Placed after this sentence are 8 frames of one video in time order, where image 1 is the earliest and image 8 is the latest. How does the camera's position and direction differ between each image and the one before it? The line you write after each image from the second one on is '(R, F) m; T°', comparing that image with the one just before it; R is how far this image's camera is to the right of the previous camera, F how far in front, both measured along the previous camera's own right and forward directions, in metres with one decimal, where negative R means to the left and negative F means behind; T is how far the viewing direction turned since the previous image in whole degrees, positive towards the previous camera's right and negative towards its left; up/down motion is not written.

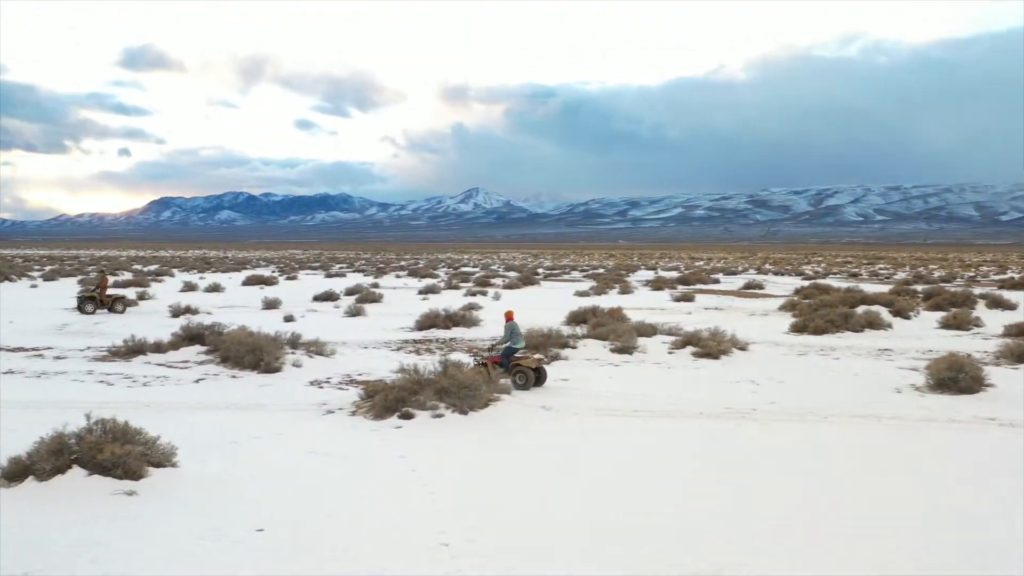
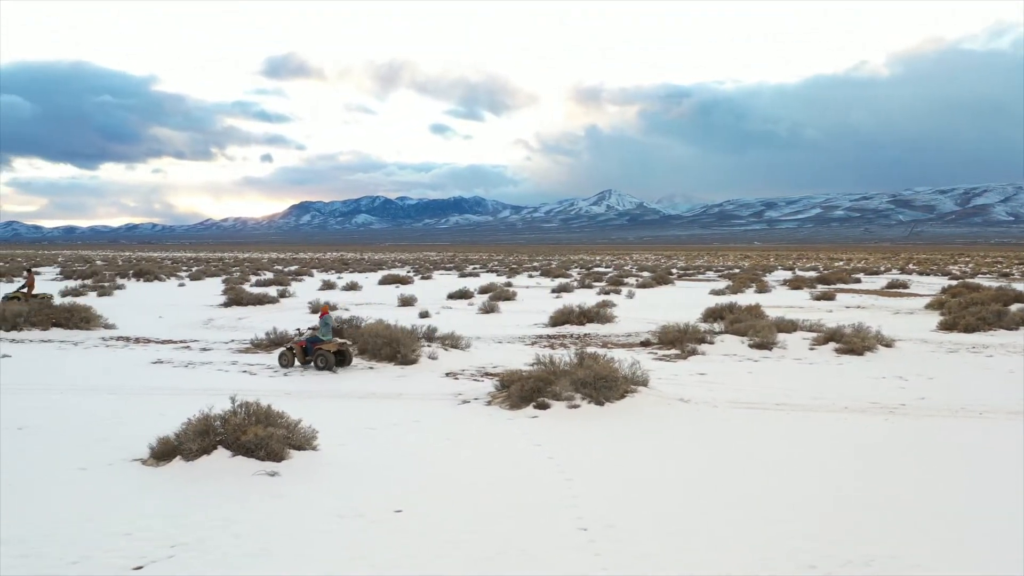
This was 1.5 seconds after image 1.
(0.0, +0.1) m; -7°
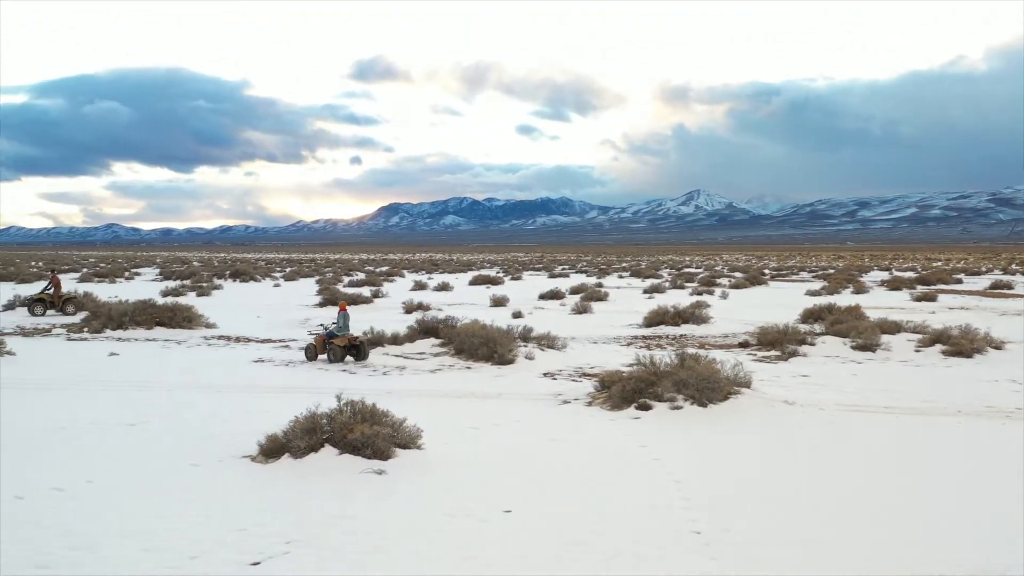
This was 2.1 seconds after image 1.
(-0.1, +0.1) m; -4°
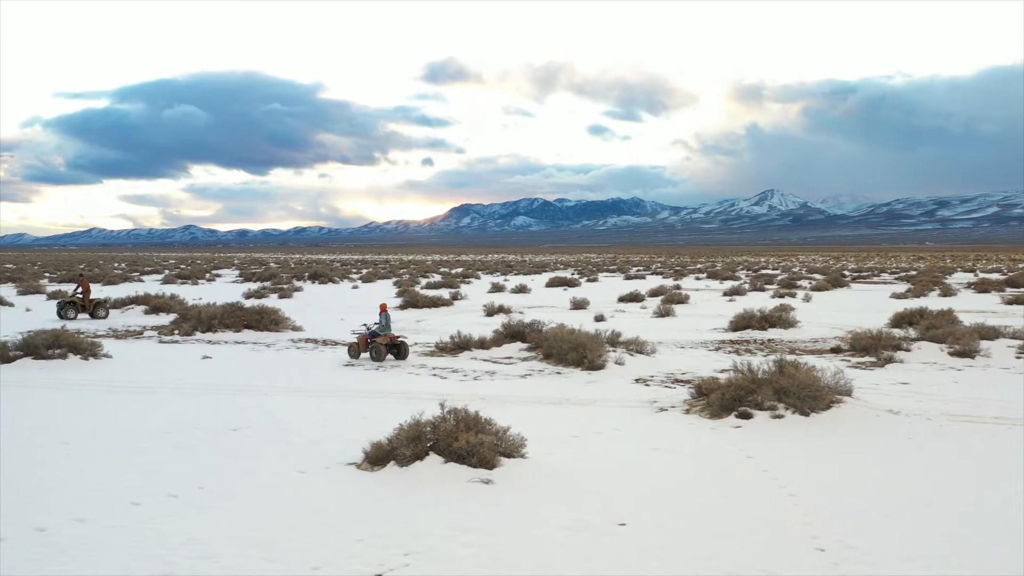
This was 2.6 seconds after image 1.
(-0.2, +0.1) m; -3°
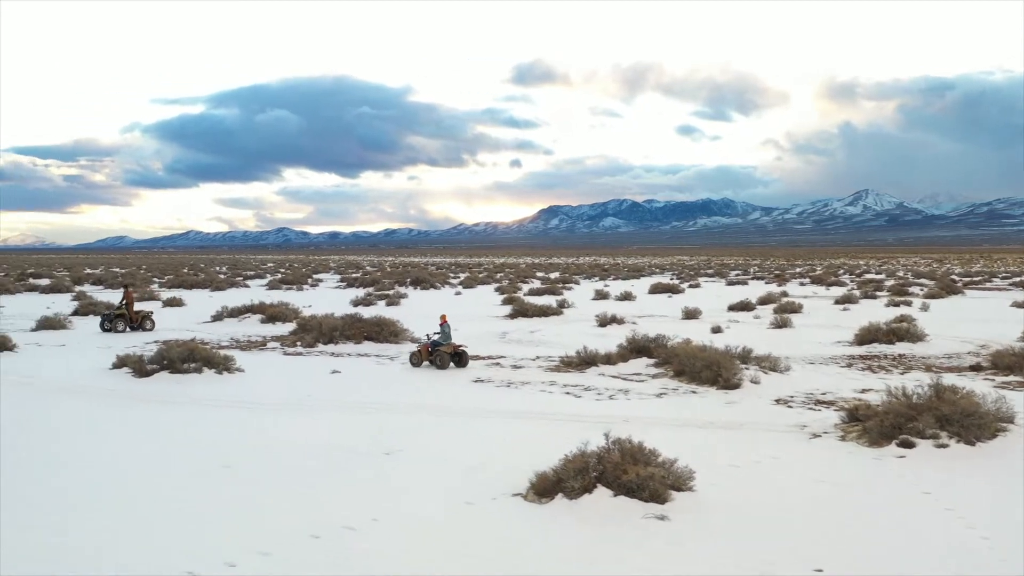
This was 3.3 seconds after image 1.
(-0.5, +0.1) m; -4°
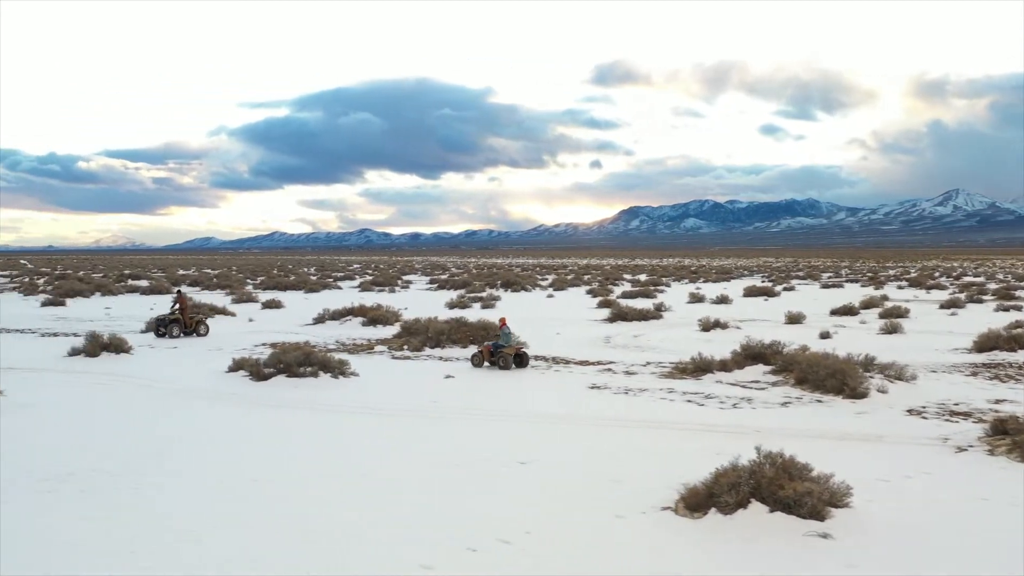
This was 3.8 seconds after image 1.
(-0.4, +0.1) m; -4°
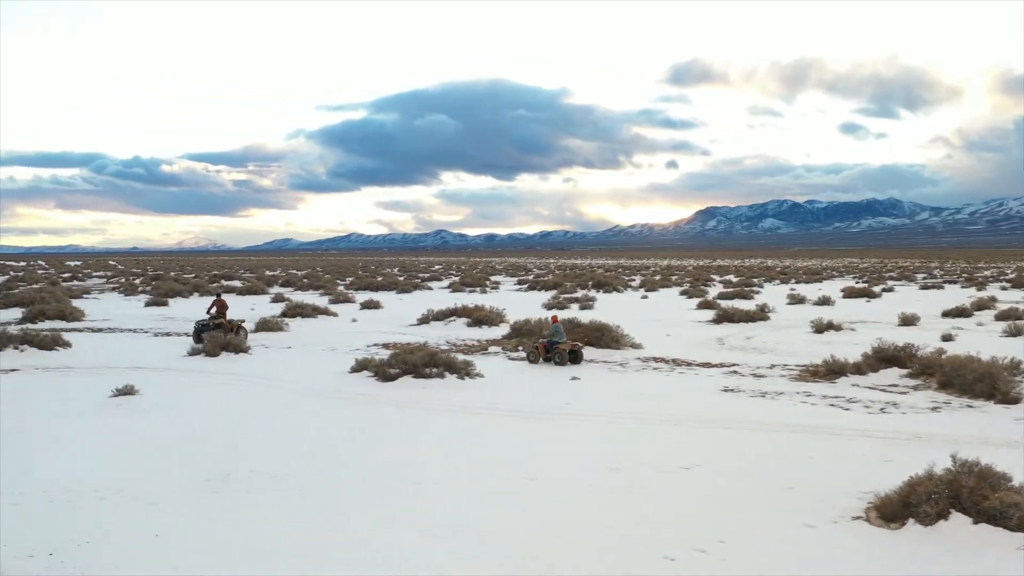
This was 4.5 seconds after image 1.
(-0.7, +0.2) m; -4°
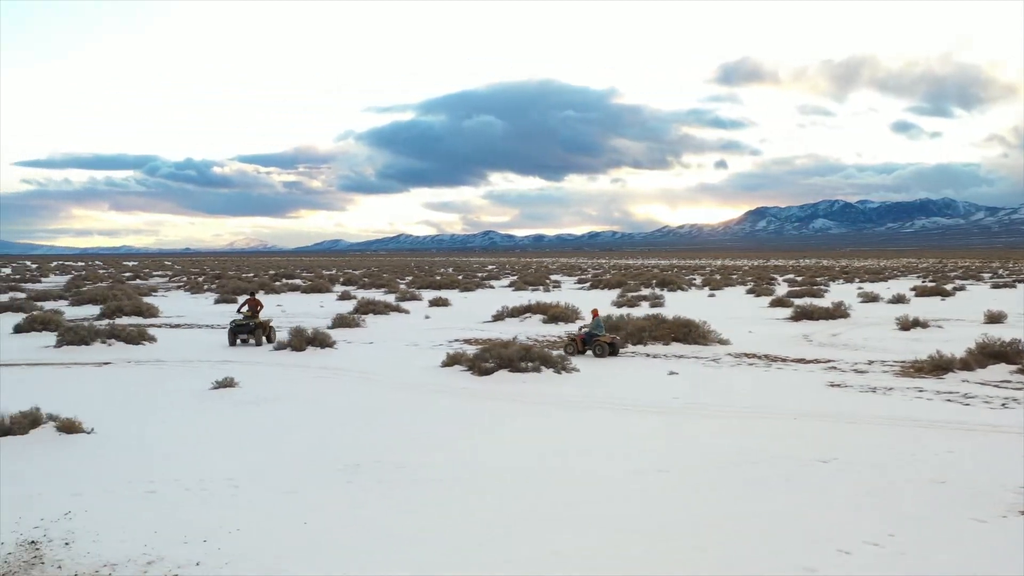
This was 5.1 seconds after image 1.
(-0.6, +0.2) m; -2°
